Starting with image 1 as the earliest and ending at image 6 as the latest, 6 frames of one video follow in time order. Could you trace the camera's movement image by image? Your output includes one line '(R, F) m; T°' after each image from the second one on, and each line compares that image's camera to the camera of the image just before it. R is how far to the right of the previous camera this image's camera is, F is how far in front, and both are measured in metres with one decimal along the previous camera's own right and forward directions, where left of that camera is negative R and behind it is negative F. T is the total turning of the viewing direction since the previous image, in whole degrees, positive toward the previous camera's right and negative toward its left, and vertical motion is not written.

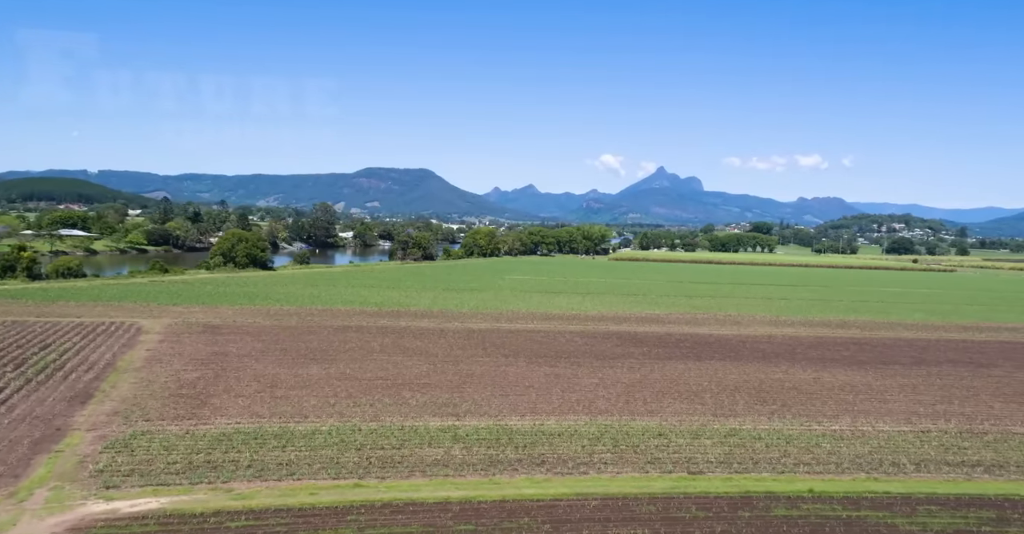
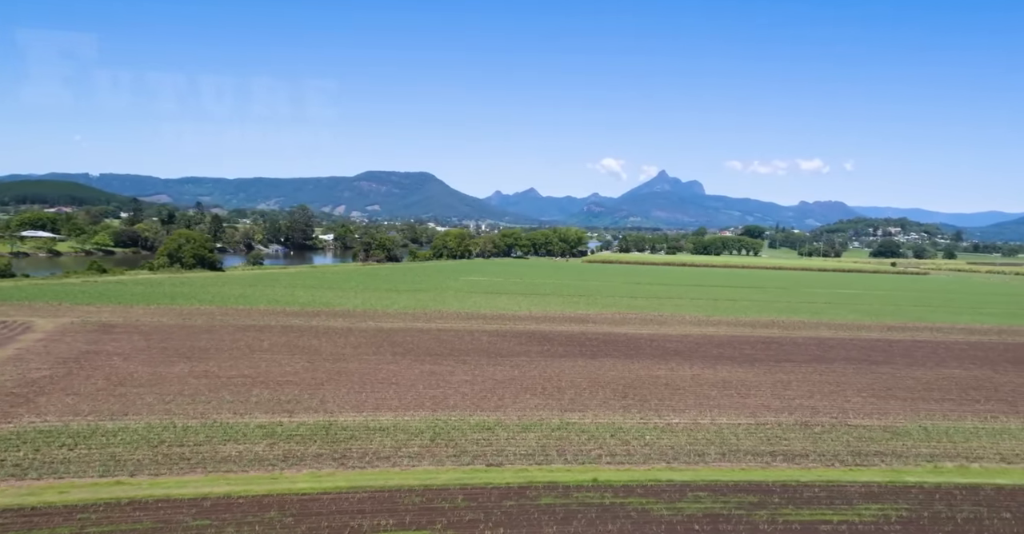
(+1.9, 0.0) m; +4°
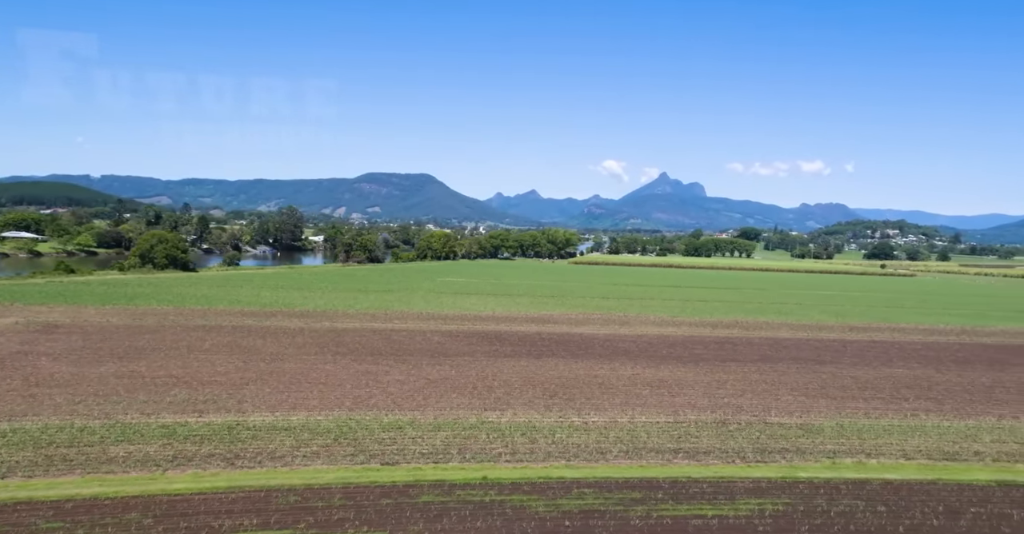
(+1.0, 0.0) m; +2°
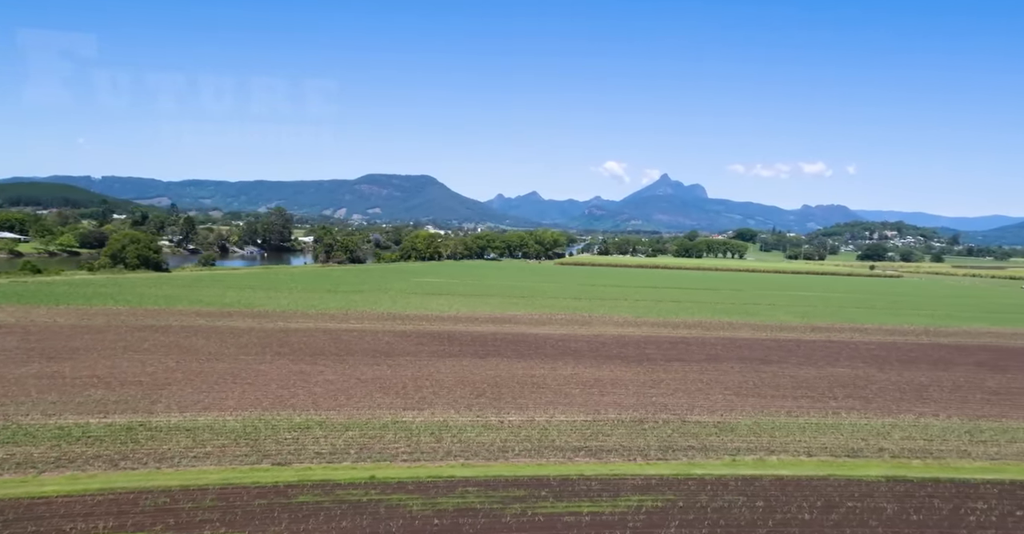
(+1.0, 0.0) m; +2°
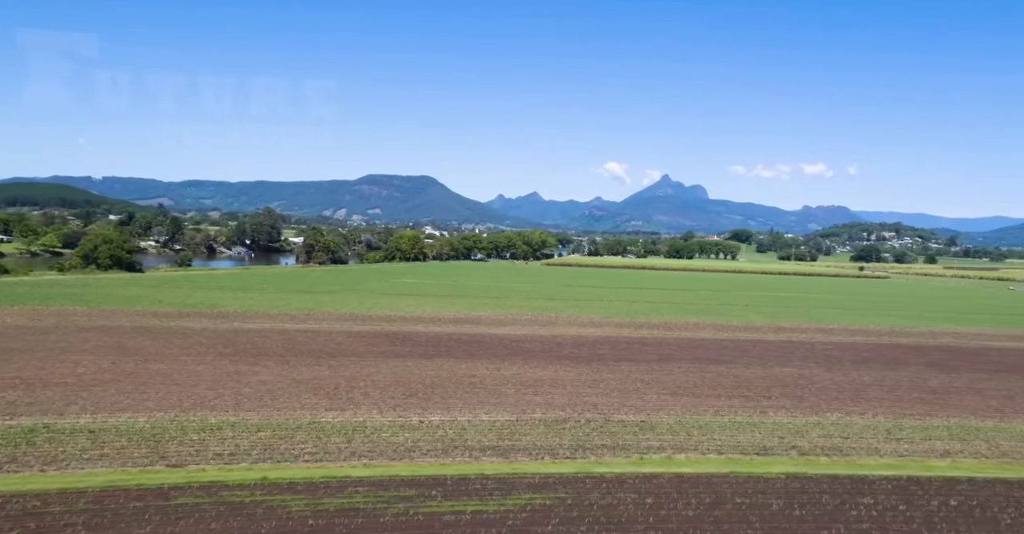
(+1.0, -0.1) m; +2°
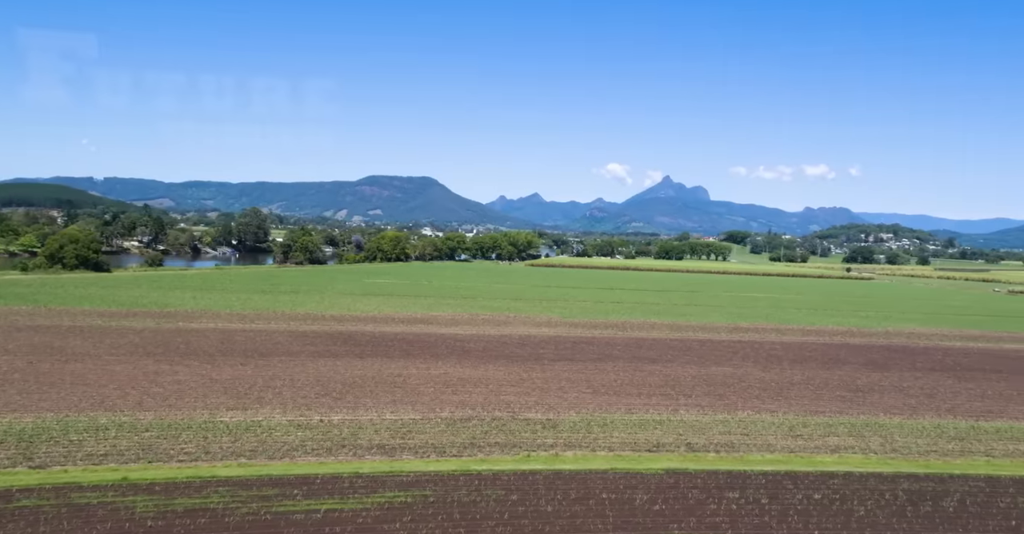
(+1.2, -0.1) m; +3°
